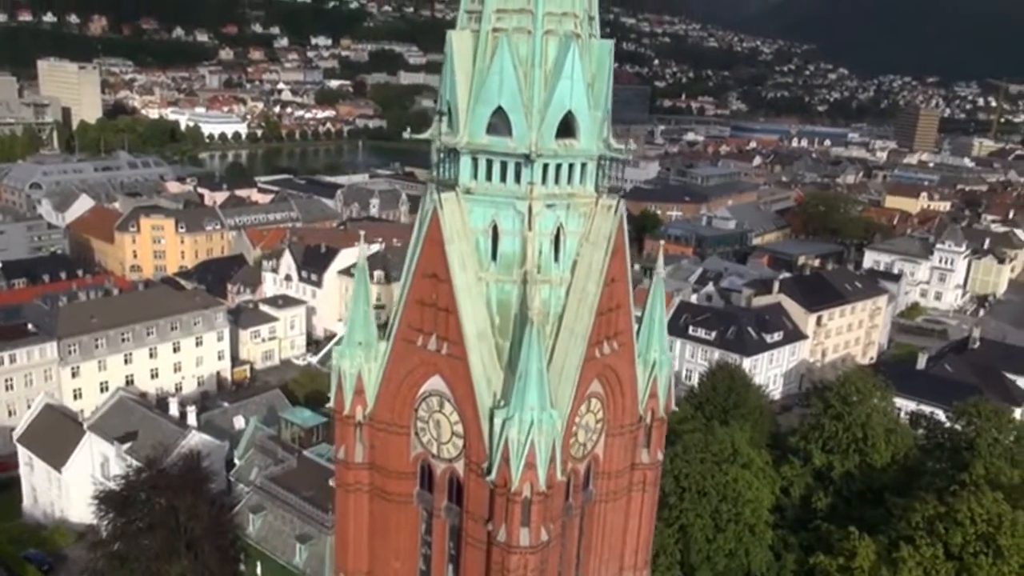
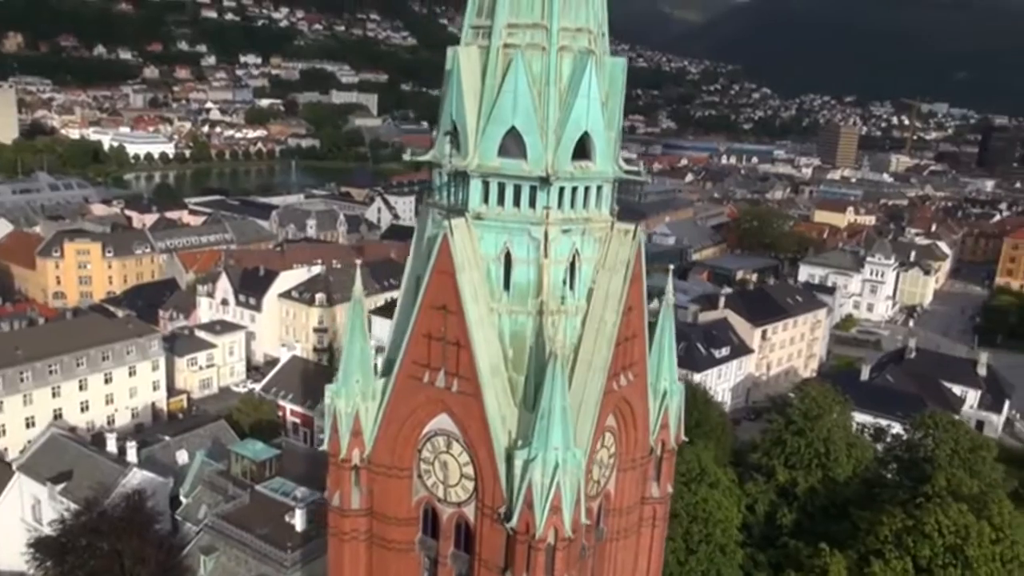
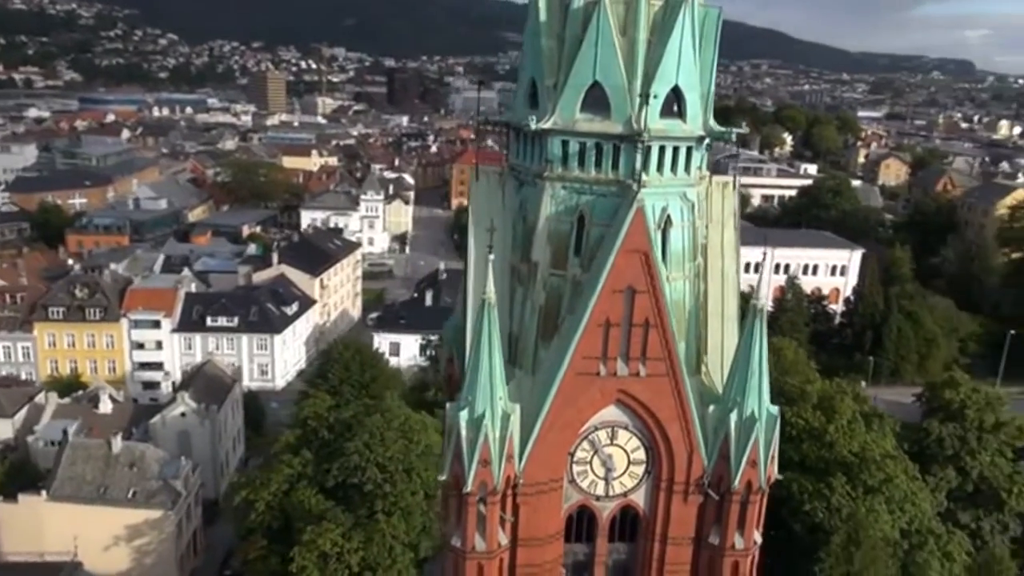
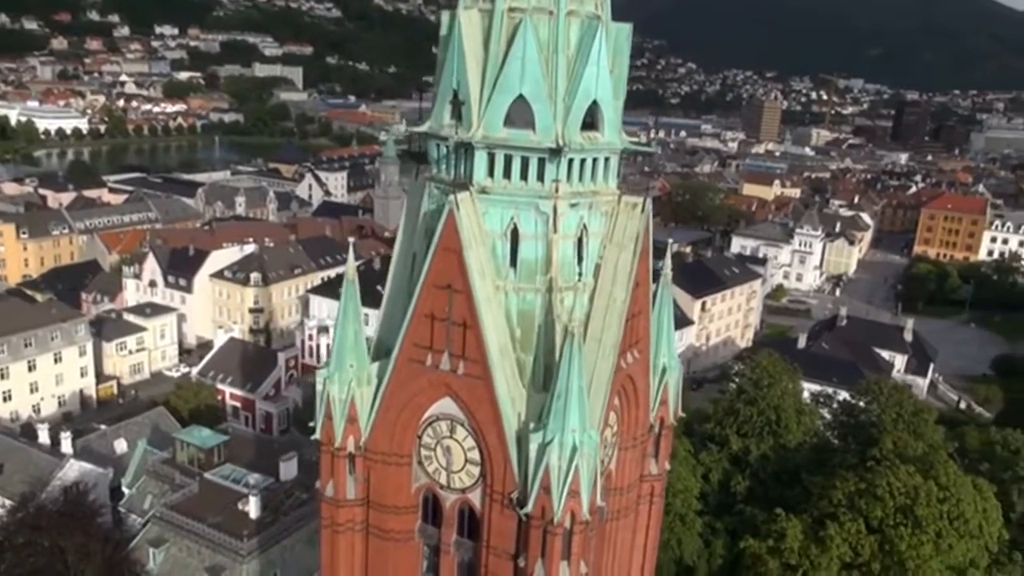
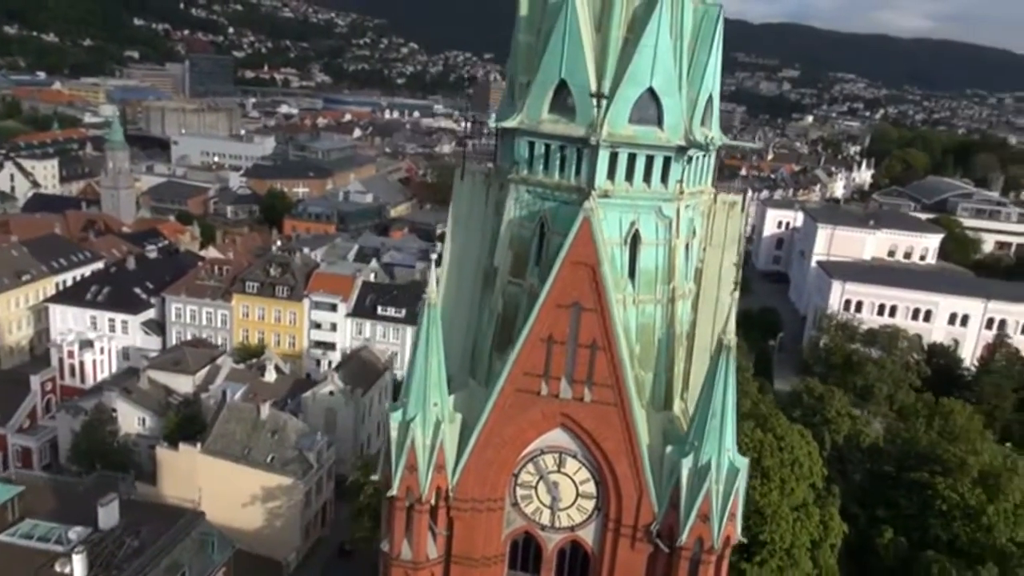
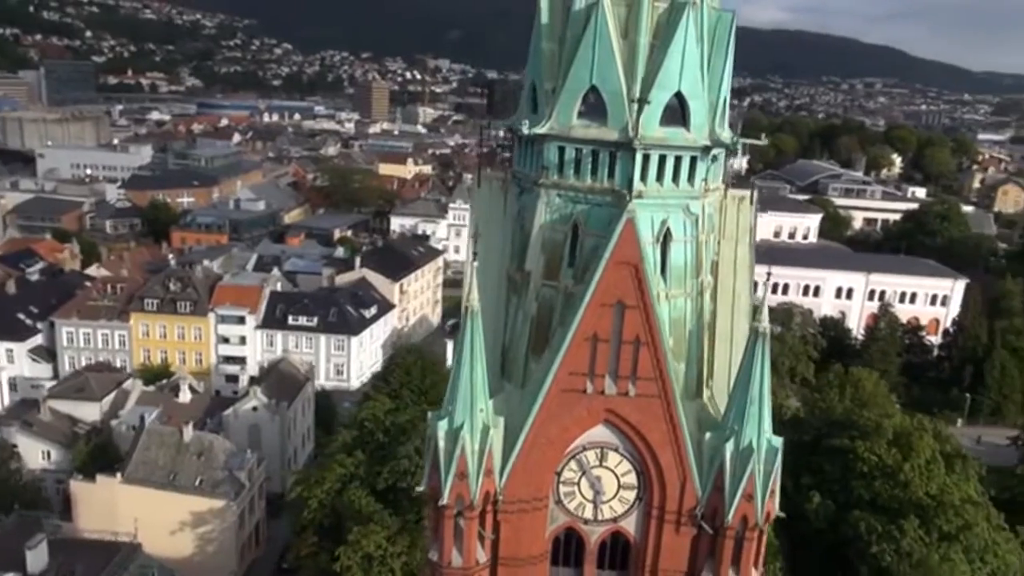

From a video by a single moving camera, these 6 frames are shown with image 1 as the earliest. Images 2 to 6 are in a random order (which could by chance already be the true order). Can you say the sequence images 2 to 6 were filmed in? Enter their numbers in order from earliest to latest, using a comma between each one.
2, 4, 5, 6, 3
